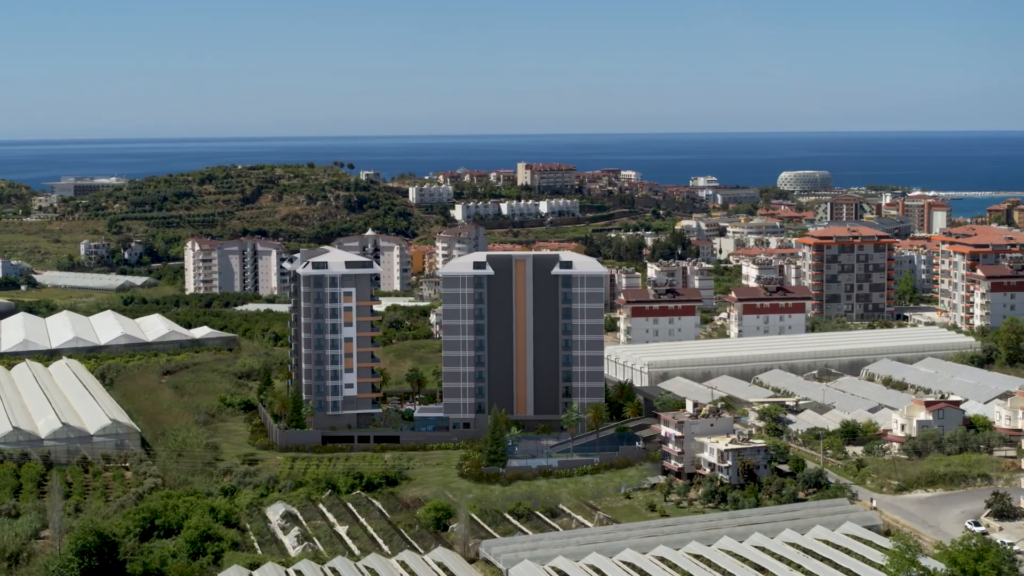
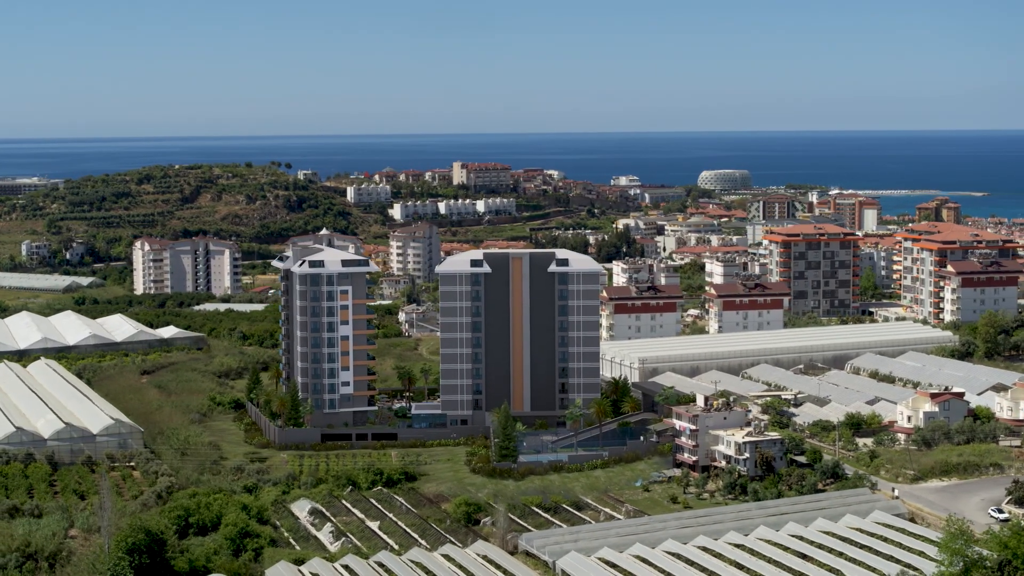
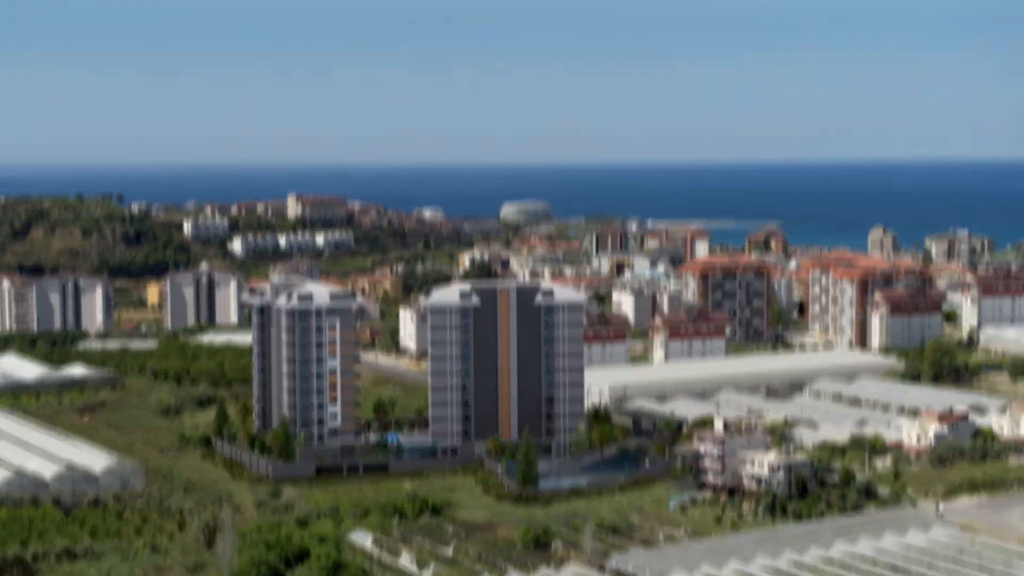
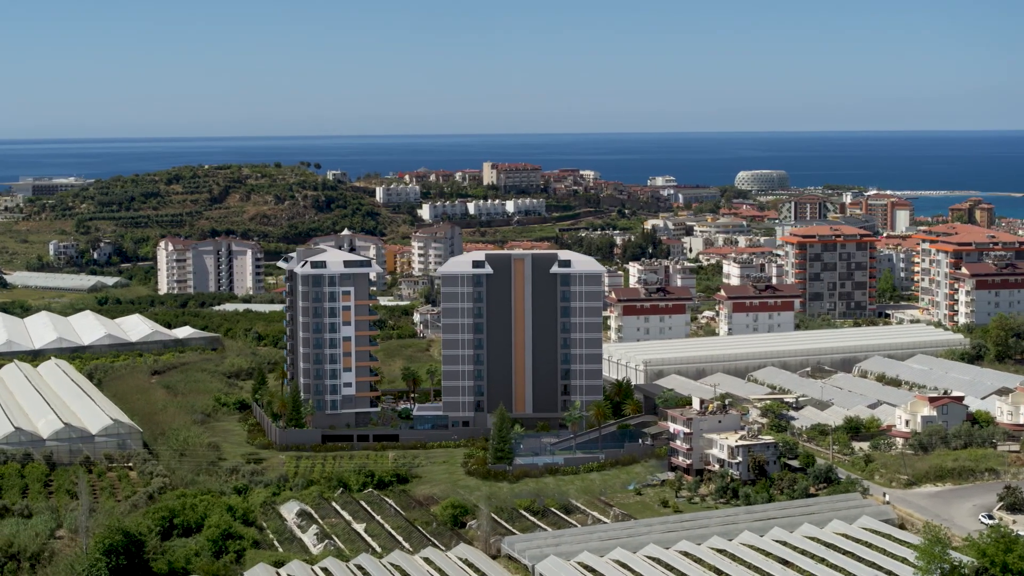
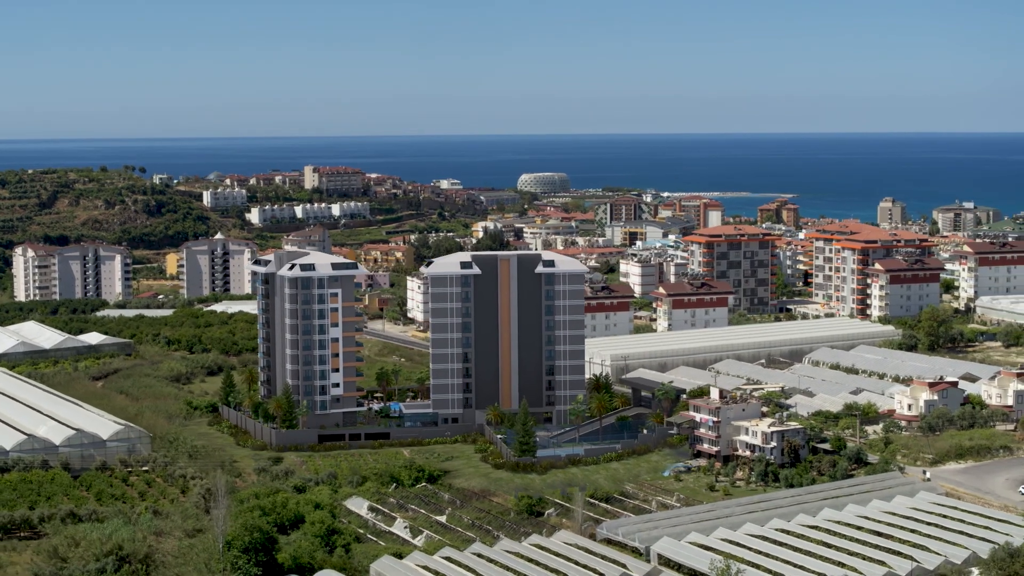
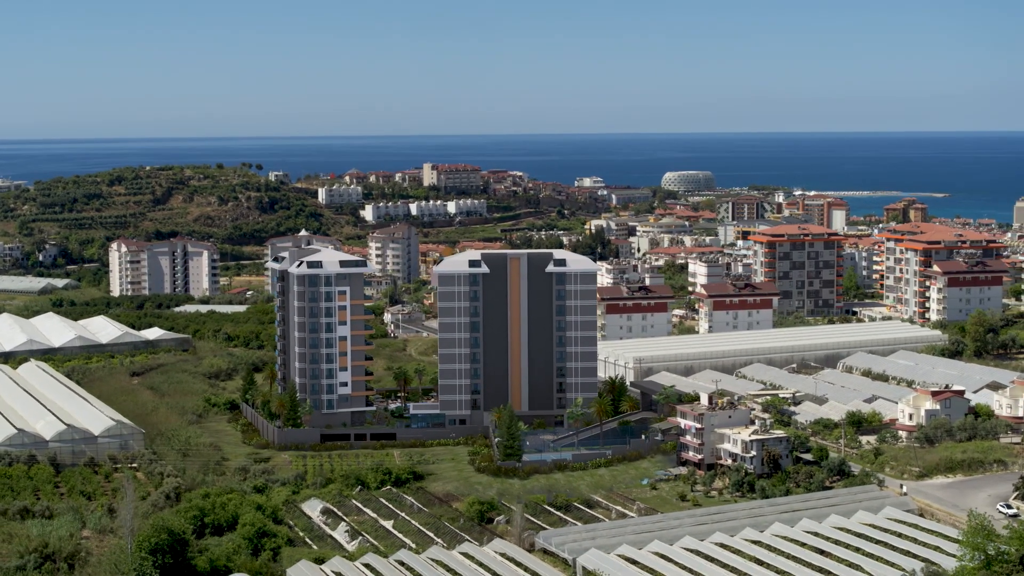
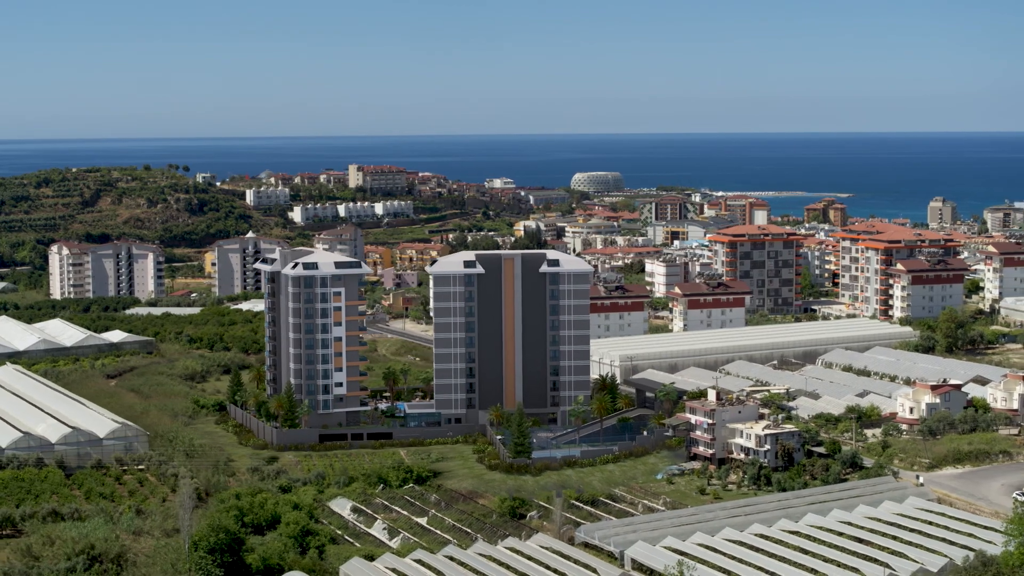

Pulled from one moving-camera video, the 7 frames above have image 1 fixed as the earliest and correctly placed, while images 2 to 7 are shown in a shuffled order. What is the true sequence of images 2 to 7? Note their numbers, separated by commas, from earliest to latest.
4, 2, 6, 7, 5, 3
